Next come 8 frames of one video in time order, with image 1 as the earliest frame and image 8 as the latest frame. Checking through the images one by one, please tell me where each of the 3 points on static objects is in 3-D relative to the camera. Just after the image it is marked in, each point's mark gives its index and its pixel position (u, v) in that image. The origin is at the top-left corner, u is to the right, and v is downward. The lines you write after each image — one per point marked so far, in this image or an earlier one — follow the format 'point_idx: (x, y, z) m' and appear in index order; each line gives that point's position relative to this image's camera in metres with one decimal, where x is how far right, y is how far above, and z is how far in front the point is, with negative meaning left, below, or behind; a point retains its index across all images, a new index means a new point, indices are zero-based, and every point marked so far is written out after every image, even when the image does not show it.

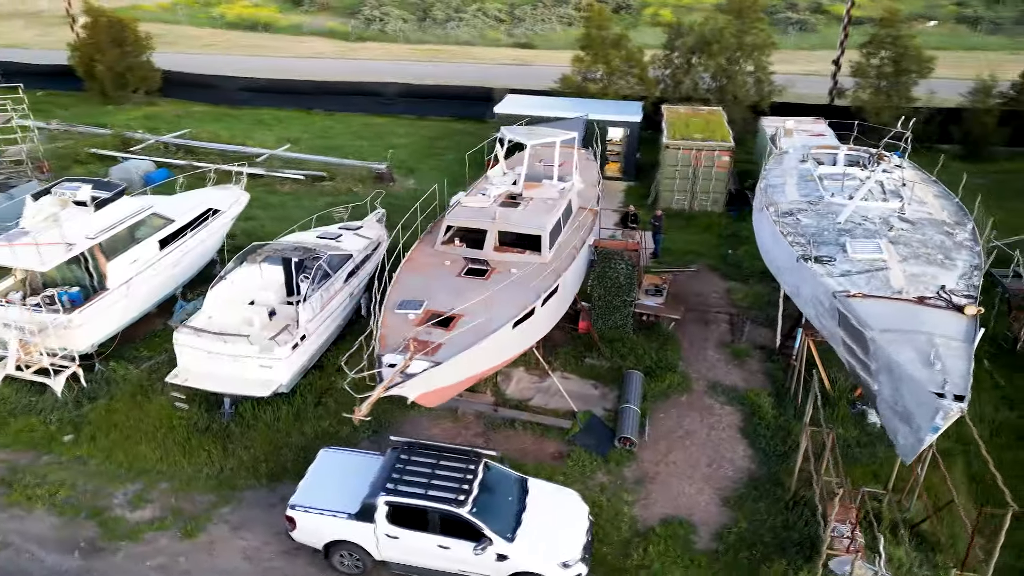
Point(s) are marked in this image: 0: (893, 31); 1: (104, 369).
0: (+10.1, +6.7, +19.6) m
1: (-5.8, -1.2, +10.6) m
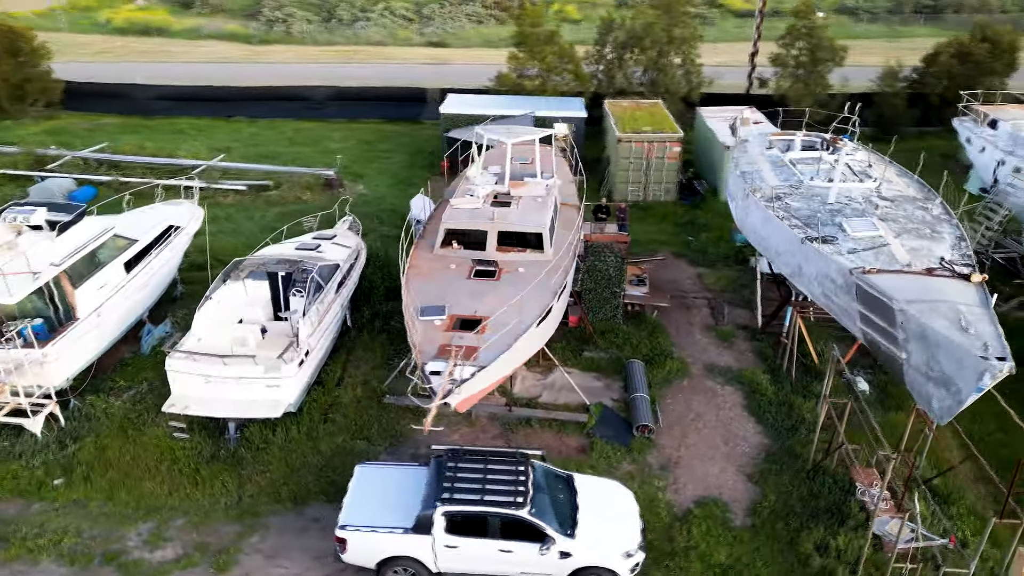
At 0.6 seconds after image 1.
0: (+8.3, +7.4, +20.8) m
1: (-5.7, -1.5, +9.8) m
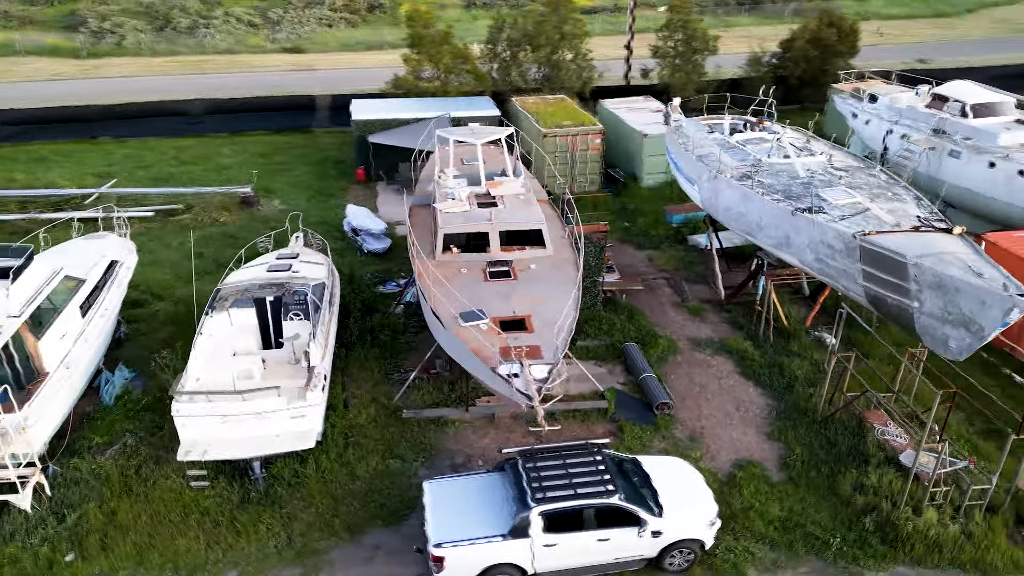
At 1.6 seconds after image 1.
0: (+5.1, +8.2, +22.2) m
1: (-5.2, -2.1, +8.7) m
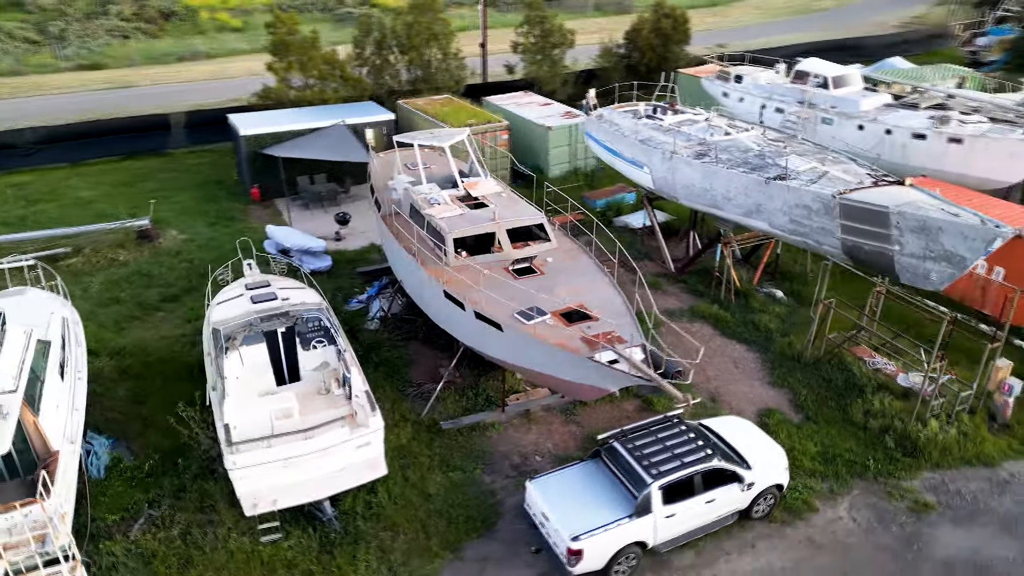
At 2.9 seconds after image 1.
0: (+0.9, +8.6, +23.1) m
1: (-4.2, -2.7, +7.5) m
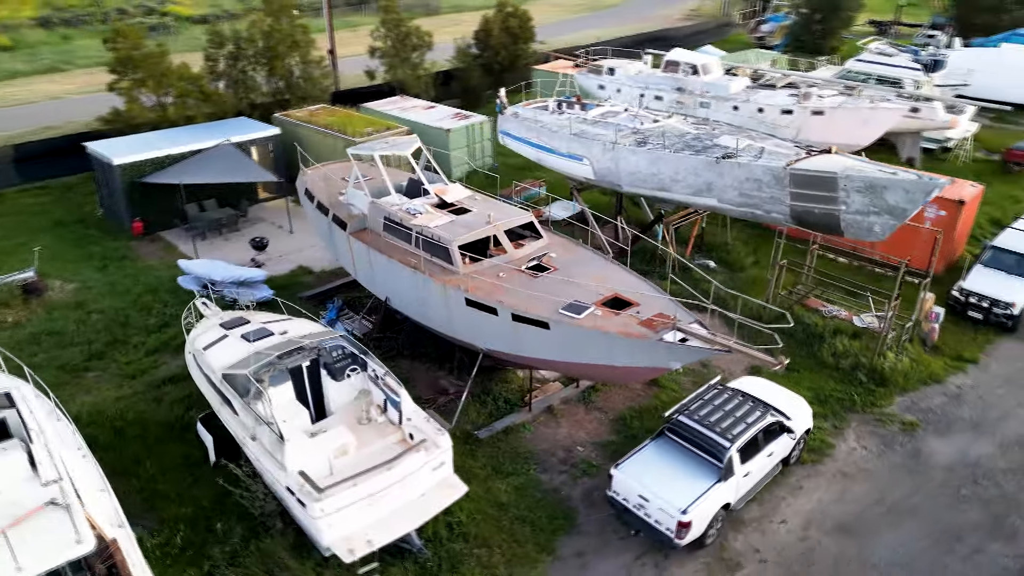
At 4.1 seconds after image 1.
0: (-3.6, +8.4, +22.8) m
1: (-2.9, -3.2, +6.6) m
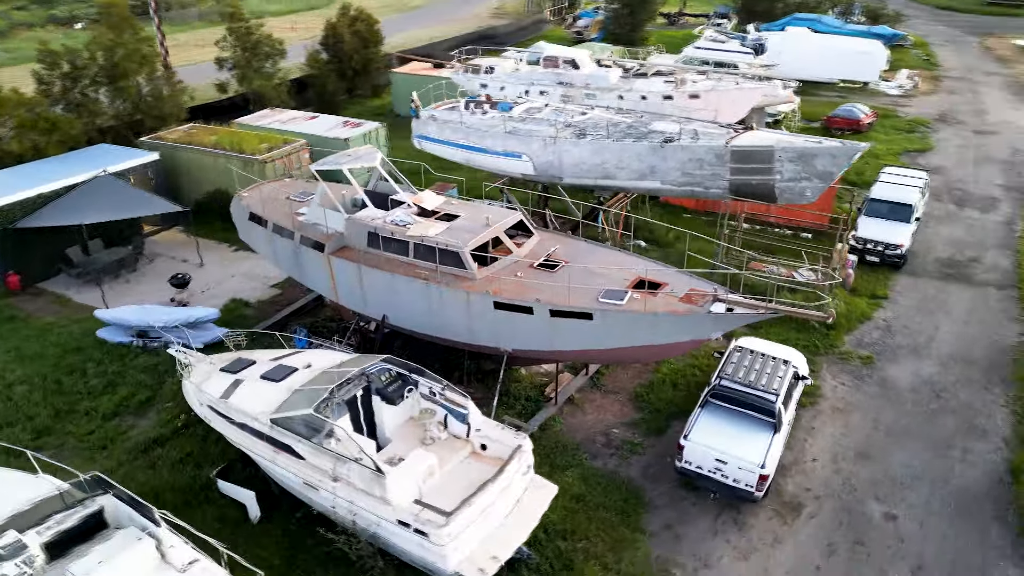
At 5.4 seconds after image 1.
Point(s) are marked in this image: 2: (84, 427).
0: (-7.8, +7.6, +21.3) m
1: (-1.4, -3.5, +6.1) m
2: (-5.6, -1.8, +9.7) m
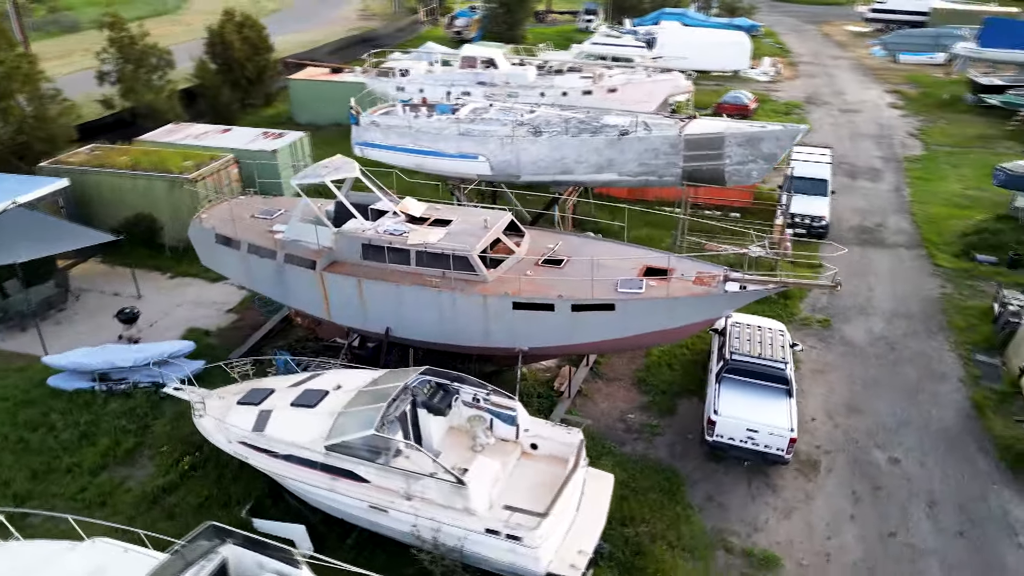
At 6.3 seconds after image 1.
0: (-10.3, +6.8, +19.7) m
1: (-0.3, -3.6, +6.0) m
2: (-5.2, -2.3, +8.8) m
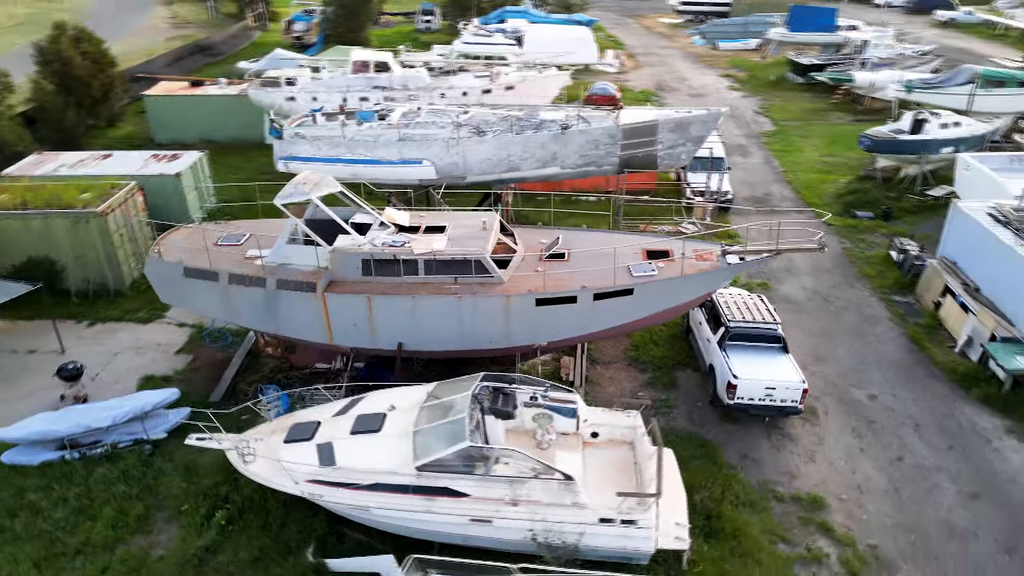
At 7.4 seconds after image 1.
0: (-13.0, +5.3, +17.0) m
1: (+1.2, -3.5, +6.1) m
2: (-4.4, -2.9, +7.7) m
